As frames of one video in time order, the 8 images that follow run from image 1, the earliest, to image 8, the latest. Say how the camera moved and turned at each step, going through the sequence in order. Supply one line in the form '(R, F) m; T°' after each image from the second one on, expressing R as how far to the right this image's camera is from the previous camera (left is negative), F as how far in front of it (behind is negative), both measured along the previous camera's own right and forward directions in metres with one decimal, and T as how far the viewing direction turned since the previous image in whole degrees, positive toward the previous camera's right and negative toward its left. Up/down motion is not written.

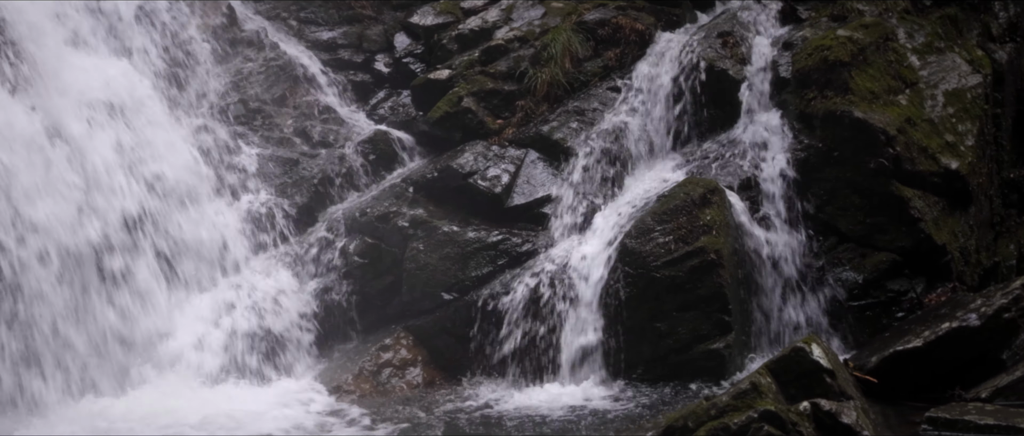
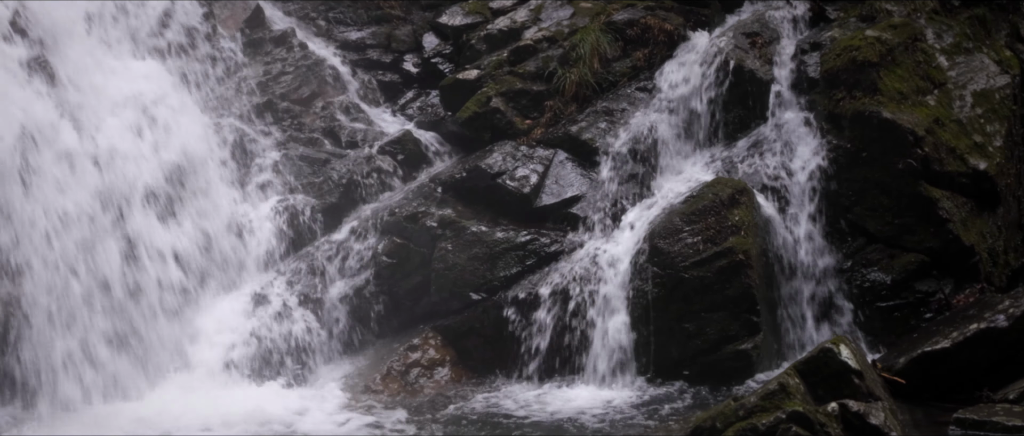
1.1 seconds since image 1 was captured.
(-0.3, 0.0) m; 0°
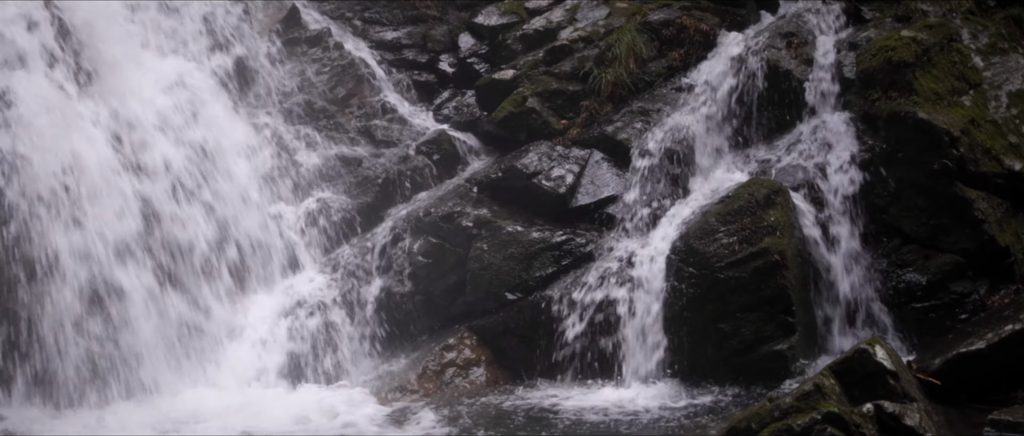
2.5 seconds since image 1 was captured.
(-0.4, 0.0) m; 0°
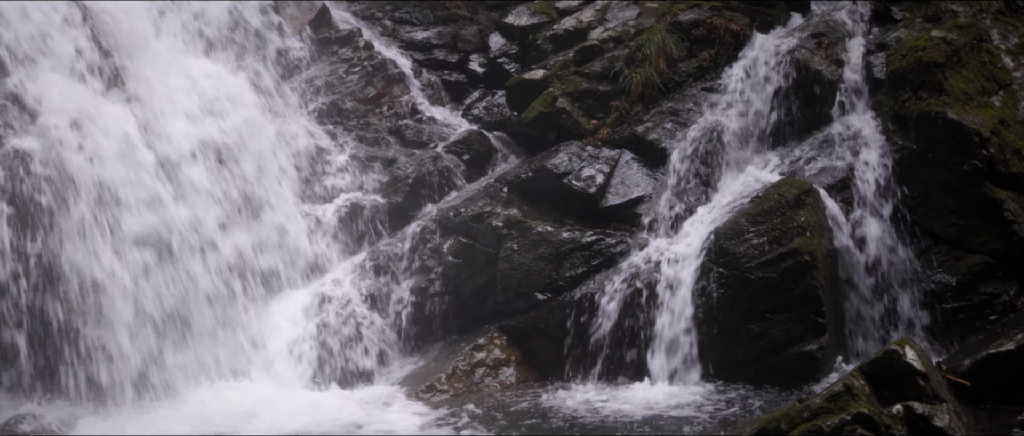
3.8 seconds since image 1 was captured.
(-0.4, 0.0) m; 0°
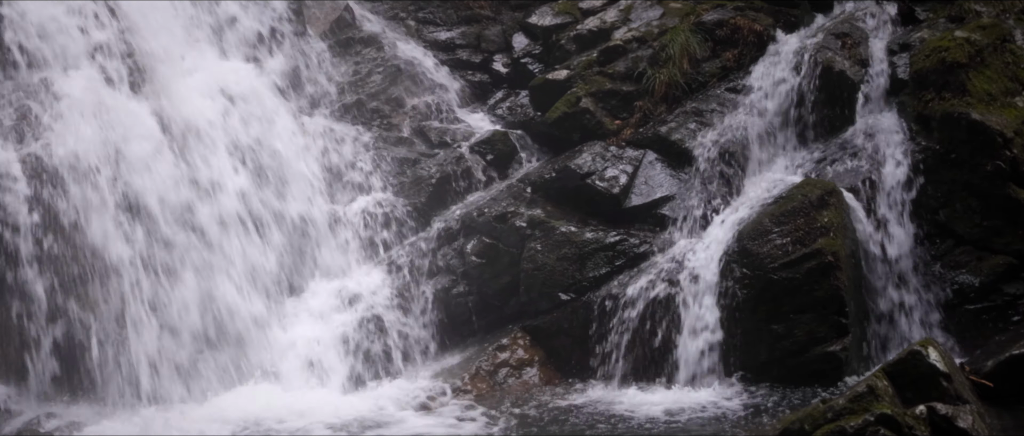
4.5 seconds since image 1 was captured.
(-0.3, 0.0) m; 0°
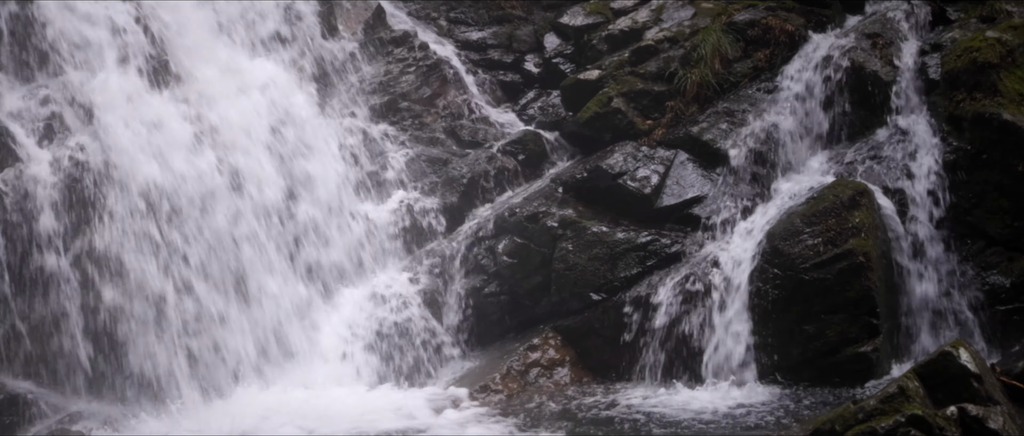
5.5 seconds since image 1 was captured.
(-0.4, 0.0) m; 0°
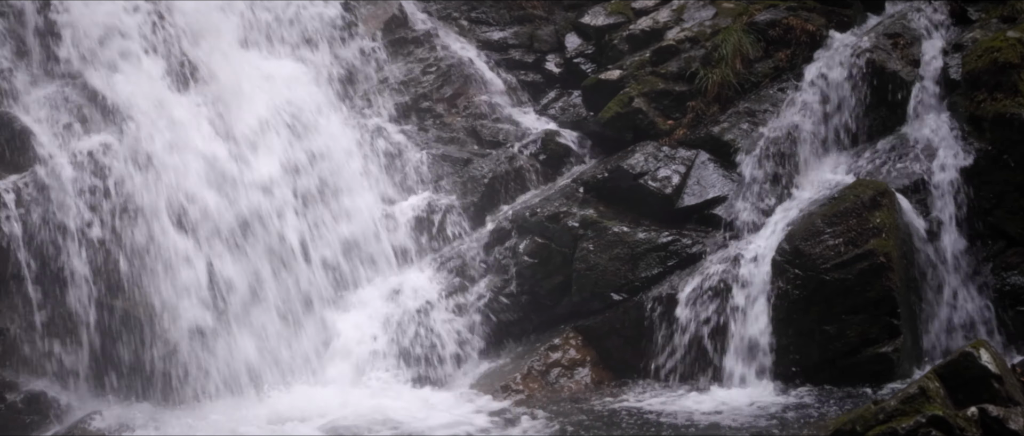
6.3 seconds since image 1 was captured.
(-0.3, 0.0) m; 0°
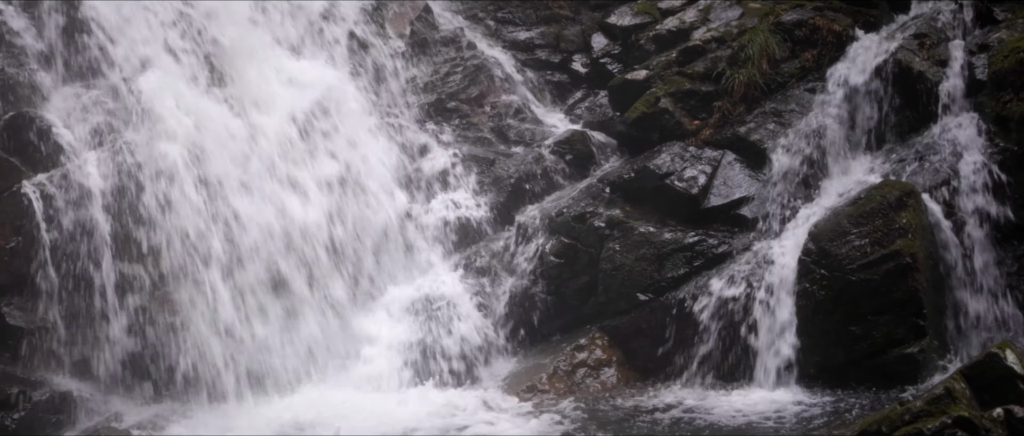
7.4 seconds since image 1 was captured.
(-0.3, 0.0) m; 0°
